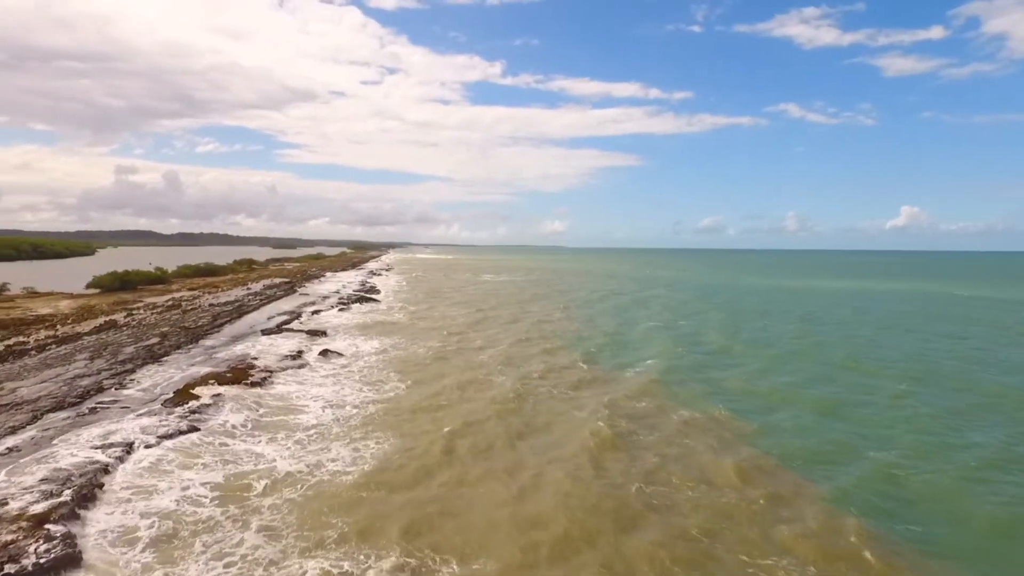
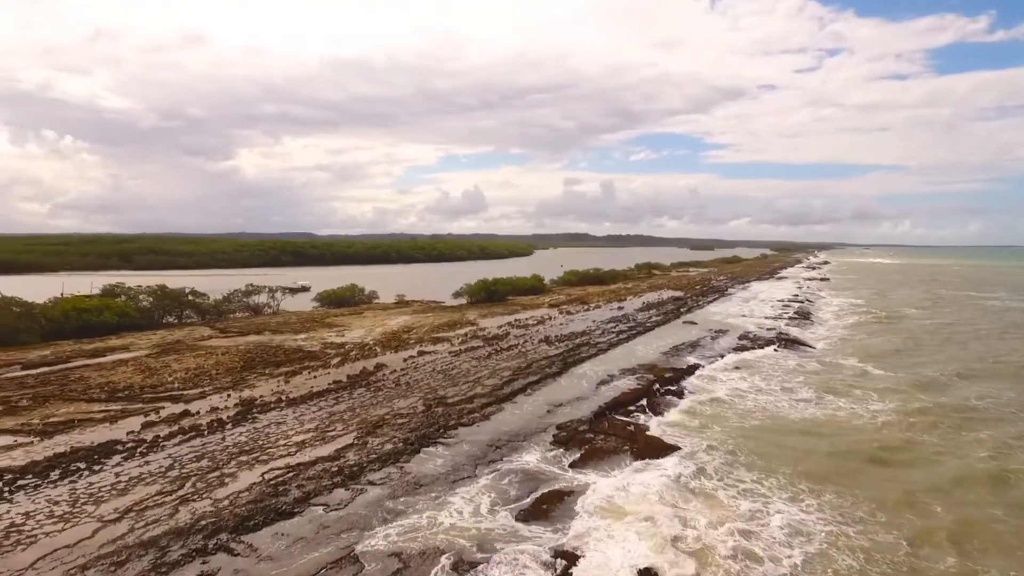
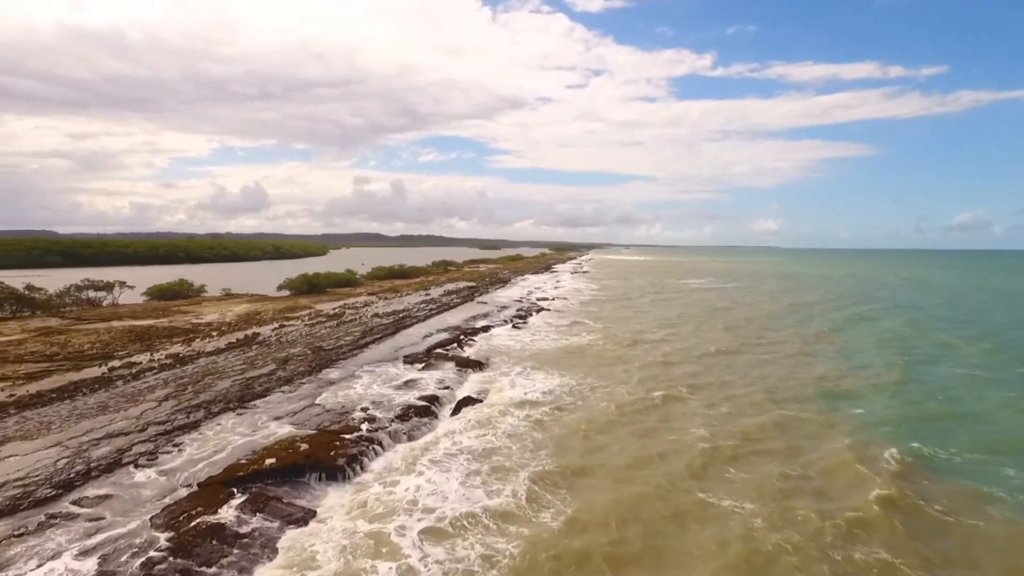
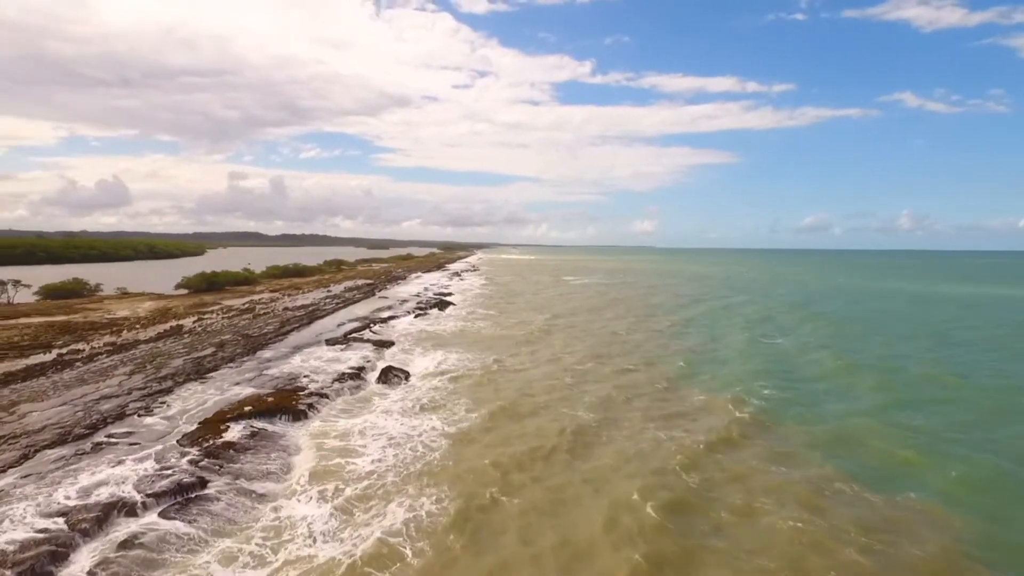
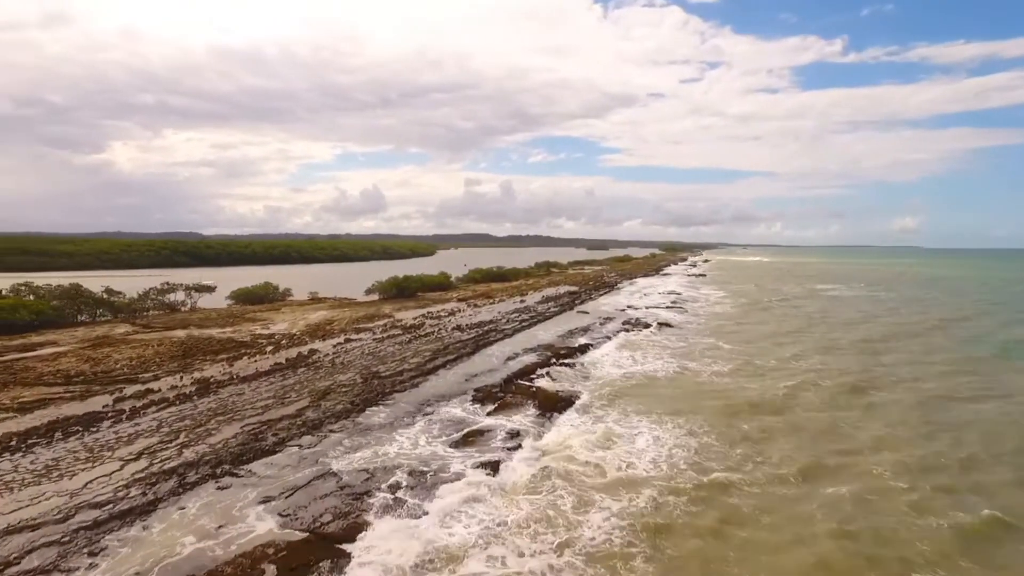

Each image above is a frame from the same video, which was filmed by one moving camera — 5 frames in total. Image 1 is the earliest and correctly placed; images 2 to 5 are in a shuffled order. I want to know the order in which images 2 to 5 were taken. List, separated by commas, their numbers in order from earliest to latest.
4, 3, 5, 2
